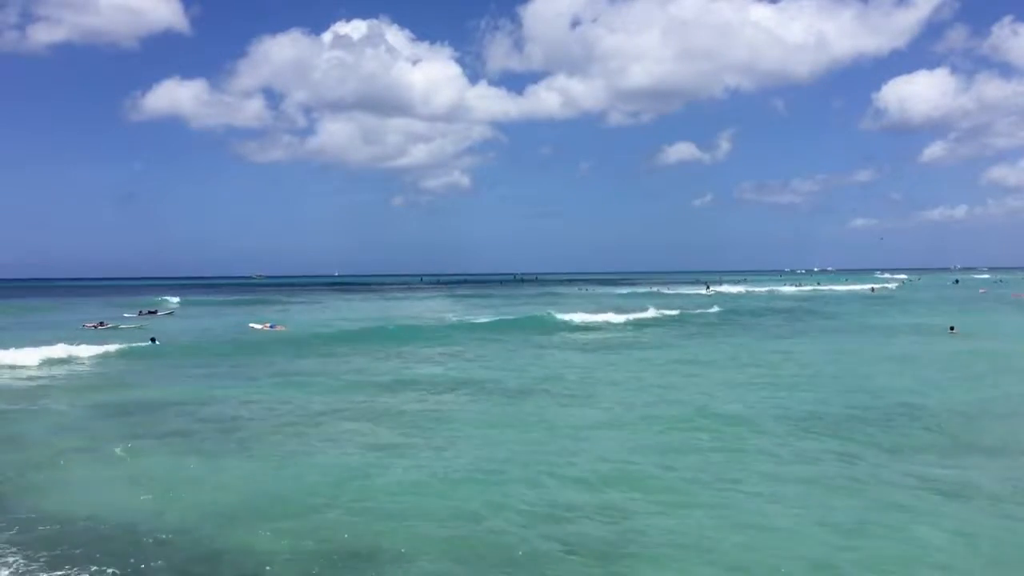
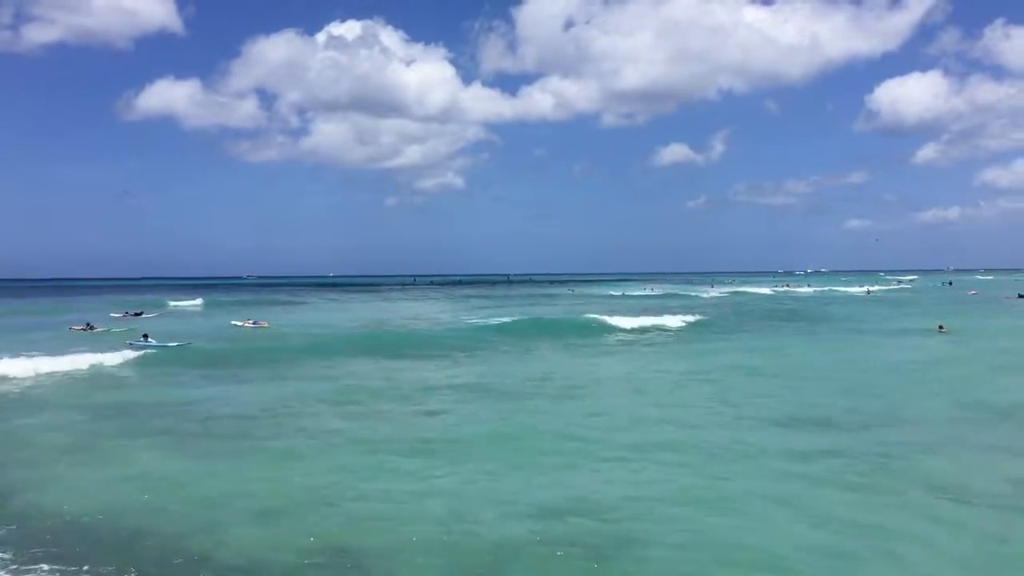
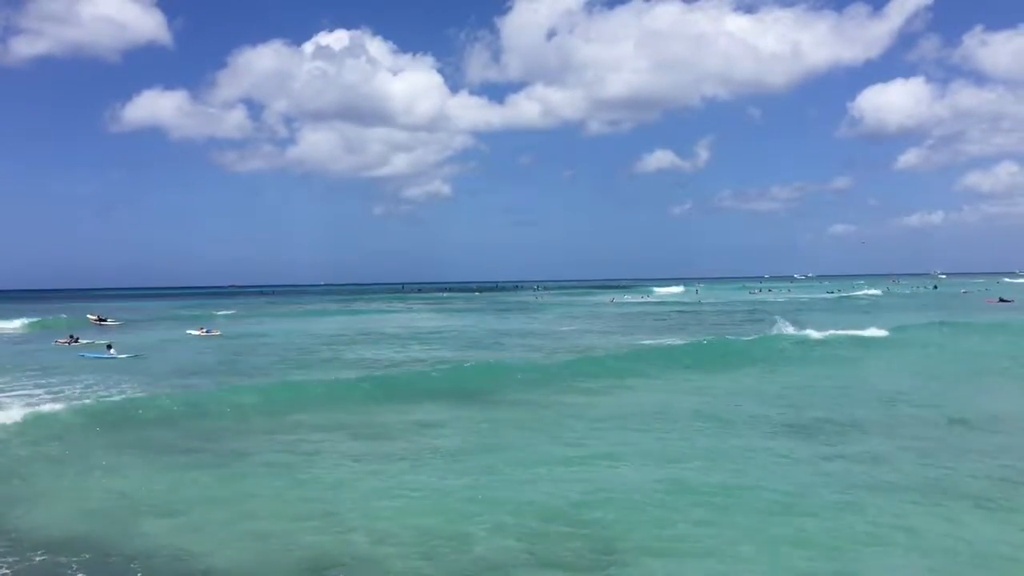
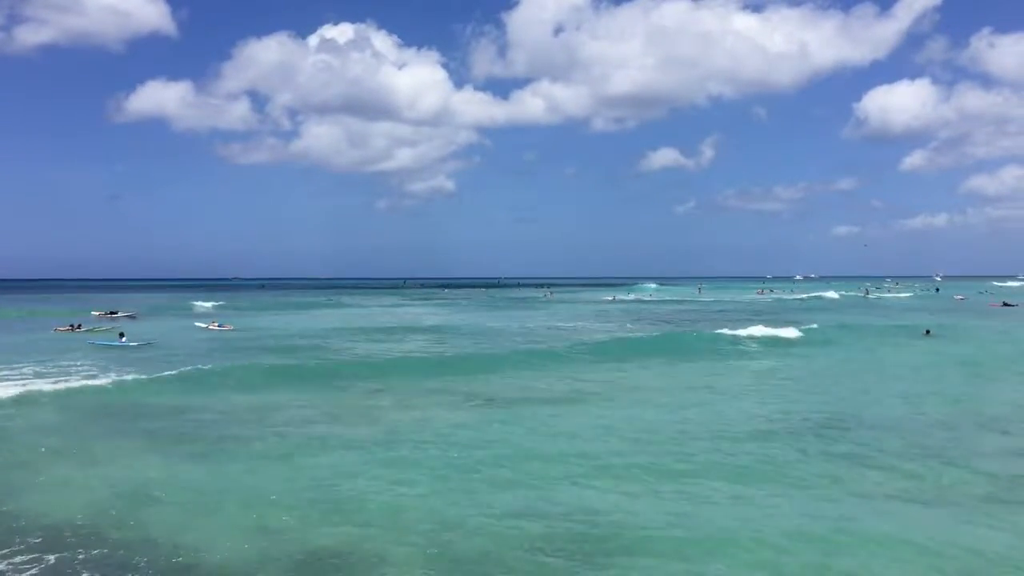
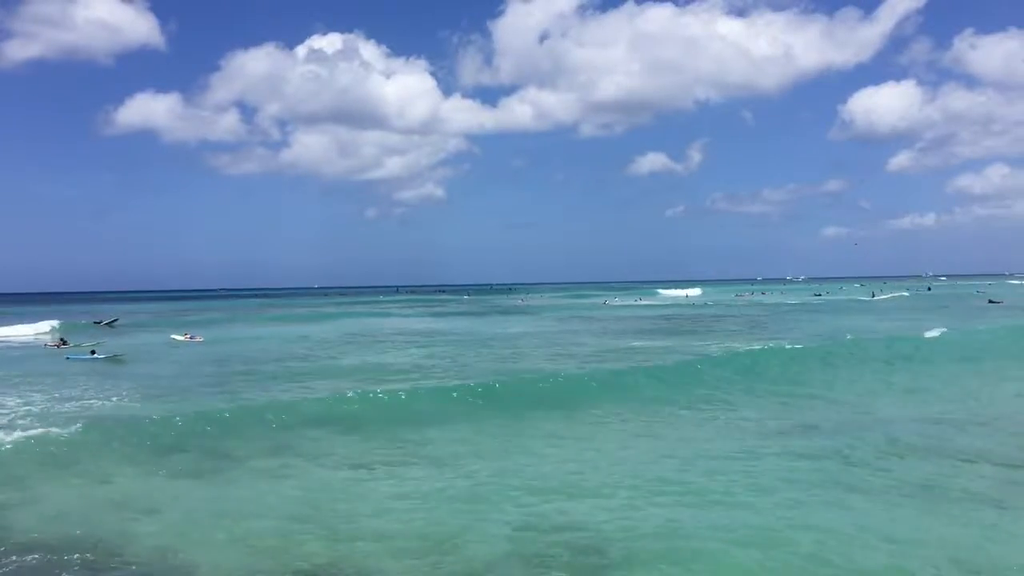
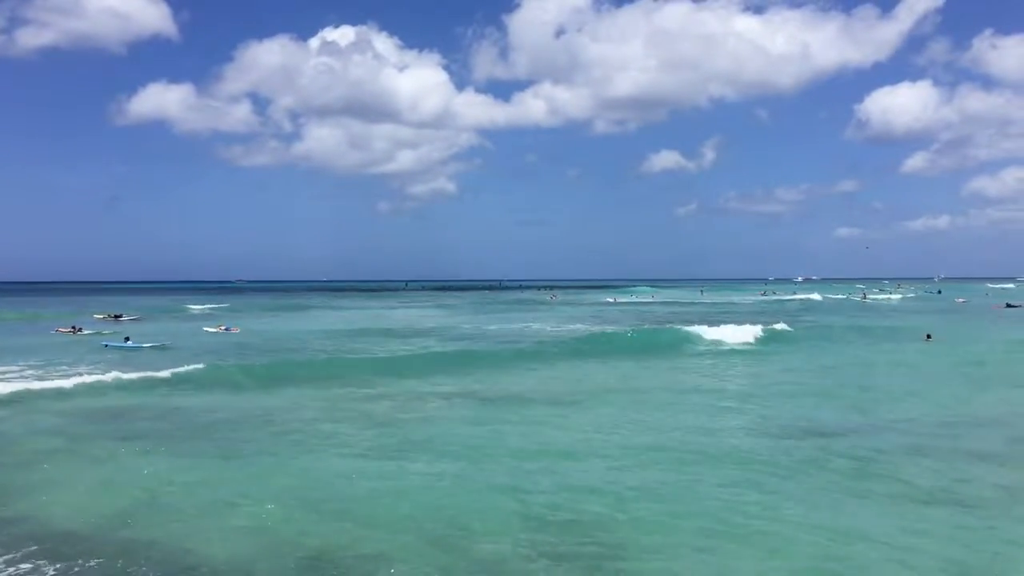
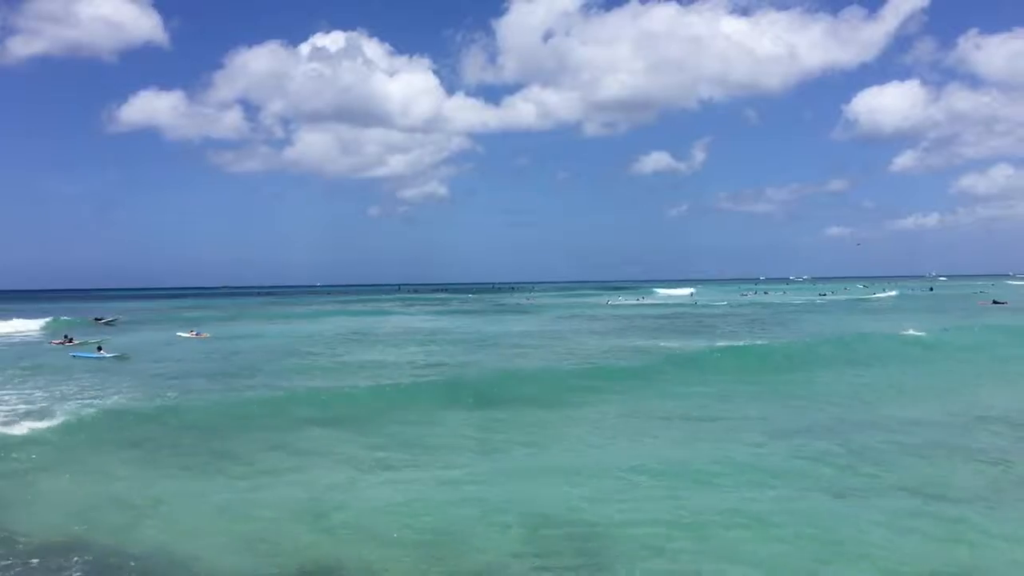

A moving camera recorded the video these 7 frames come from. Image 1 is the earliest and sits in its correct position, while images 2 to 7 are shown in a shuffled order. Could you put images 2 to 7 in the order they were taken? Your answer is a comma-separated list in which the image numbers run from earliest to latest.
2, 6, 4, 3, 7, 5
